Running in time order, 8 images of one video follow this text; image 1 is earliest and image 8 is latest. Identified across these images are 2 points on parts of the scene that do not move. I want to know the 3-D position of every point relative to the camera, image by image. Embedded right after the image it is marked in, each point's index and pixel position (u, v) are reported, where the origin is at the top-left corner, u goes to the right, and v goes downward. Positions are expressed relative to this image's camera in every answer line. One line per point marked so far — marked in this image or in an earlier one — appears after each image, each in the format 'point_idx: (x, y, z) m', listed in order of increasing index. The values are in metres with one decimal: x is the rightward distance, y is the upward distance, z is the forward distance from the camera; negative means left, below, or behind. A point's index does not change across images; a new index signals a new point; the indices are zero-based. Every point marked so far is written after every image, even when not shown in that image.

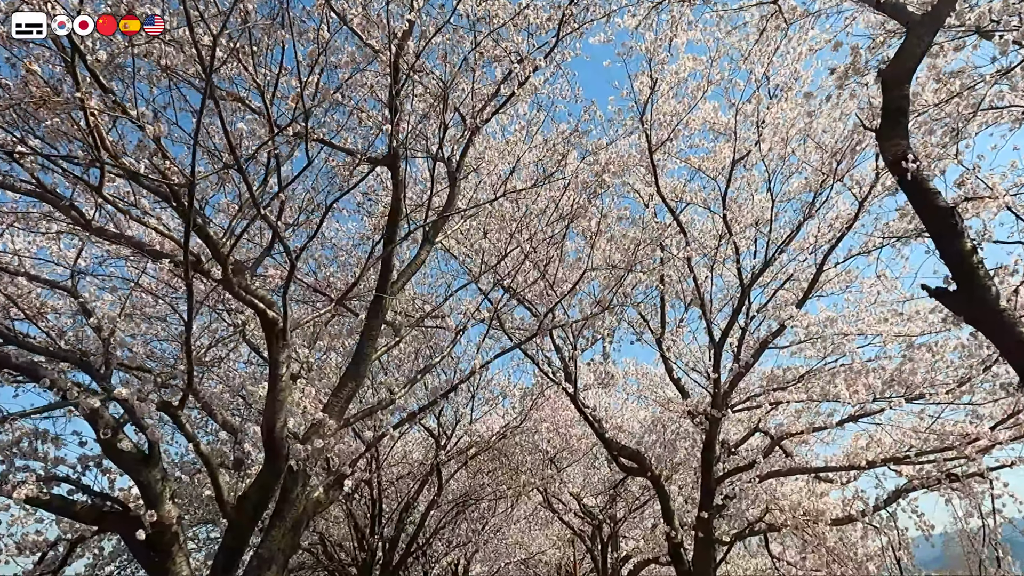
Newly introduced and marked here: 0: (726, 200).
0: (+2.2, +0.9, +6.8) m
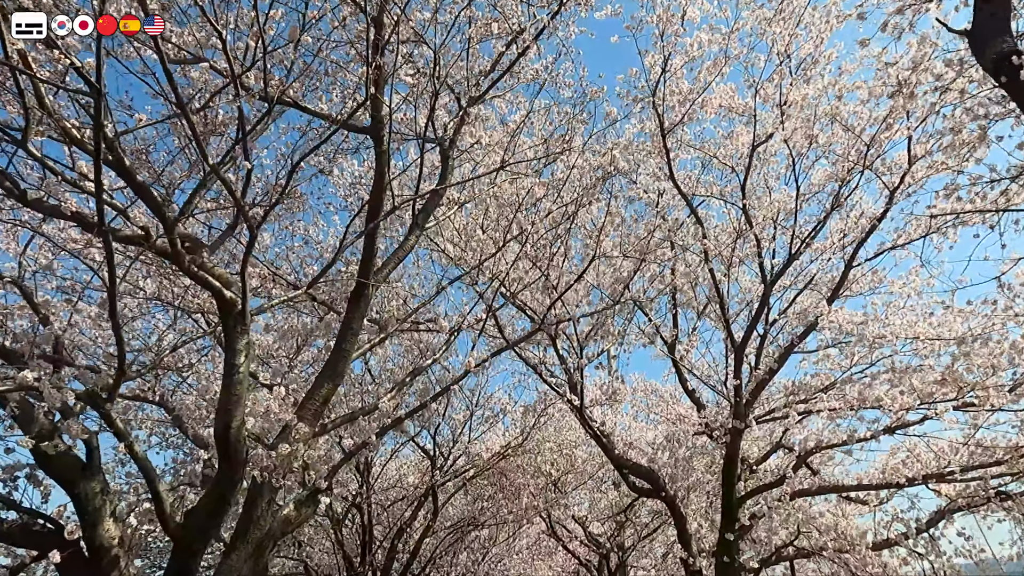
0: (+2.2, +0.9, +6.3) m
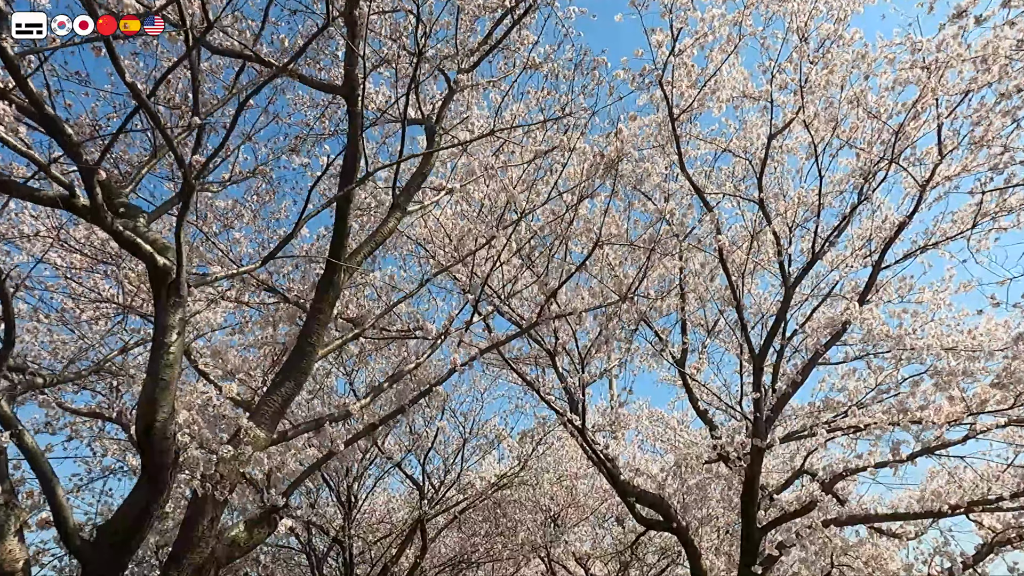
0: (+2.2, +0.9, +5.8) m
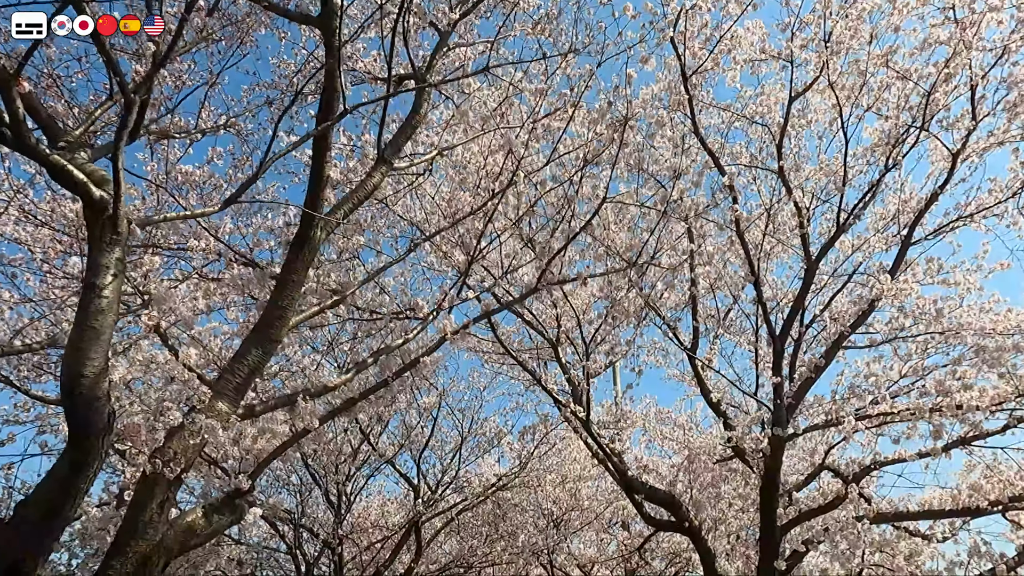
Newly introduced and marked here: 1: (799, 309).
0: (+2.2, +1.1, +5.3) m
1: (+2.4, -0.2, +5.4) m
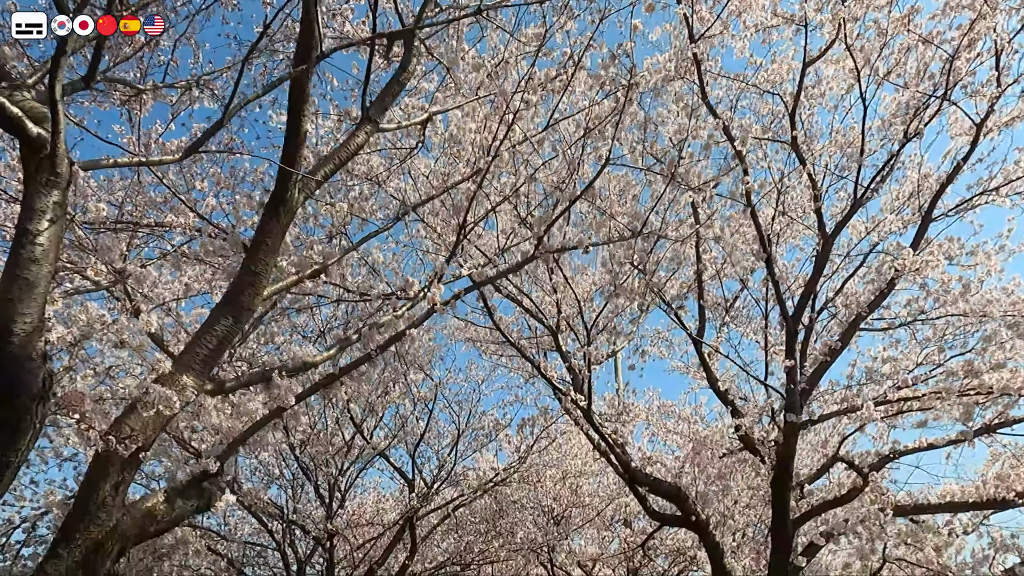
0: (+2.1, +1.2, +5.0) m
1: (+2.3, 0.0, +5.1) m
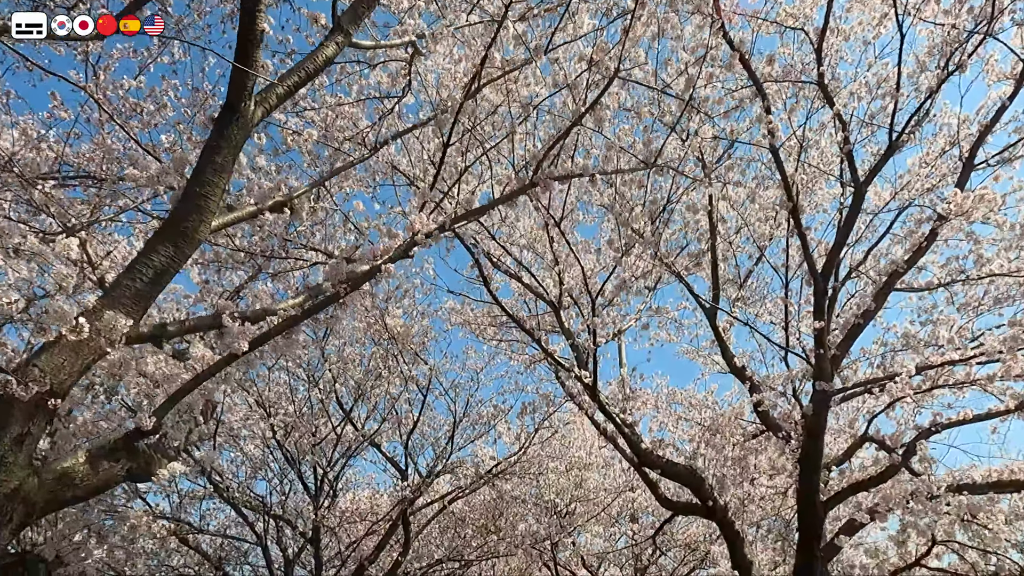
0: (+2.1, +1.5, +4.6) m
1: (+2.3, +0.3, +4.6) m
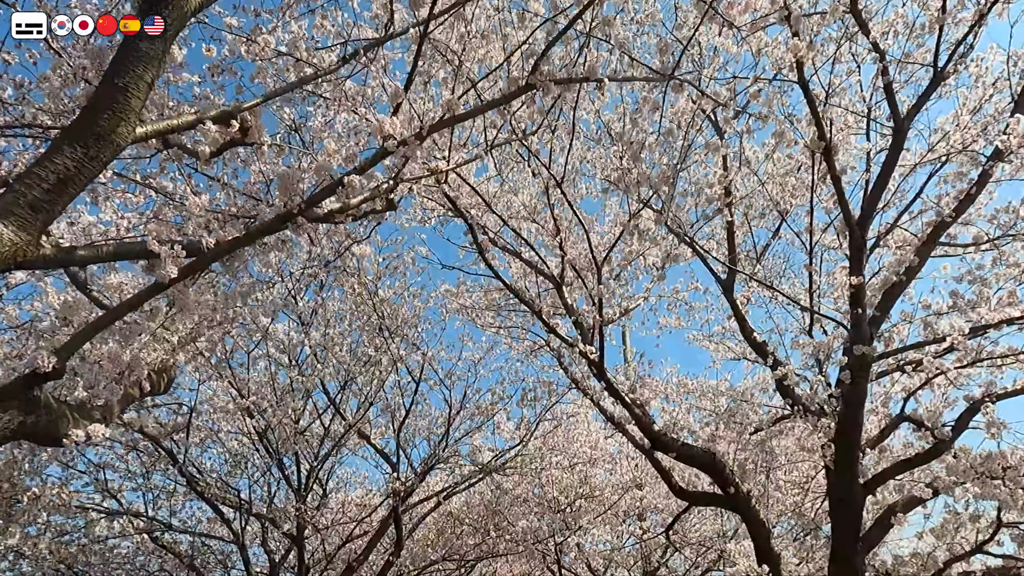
0: (+2.1, +1.8, +4.1) m
1: (+2.3, +0.6, +4.1) m
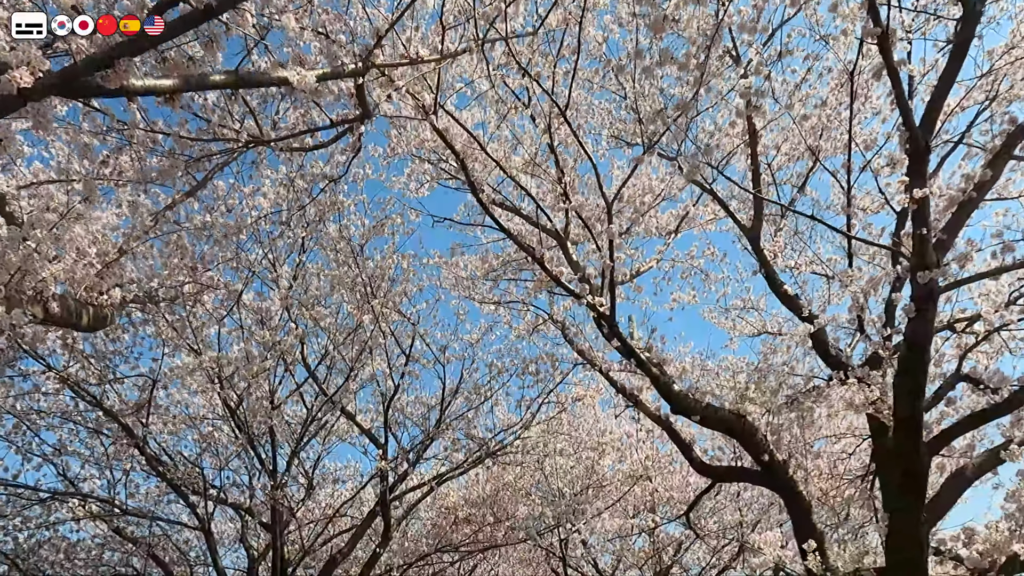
0: (+2.1, +2.2, +3.5) m
1: (+2.3, +1.0, +3.5) m
